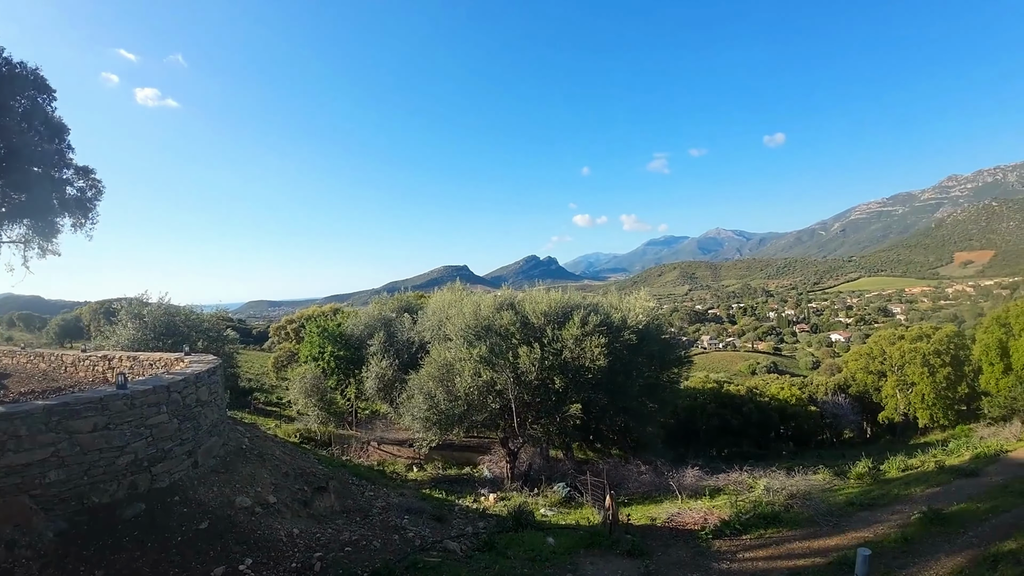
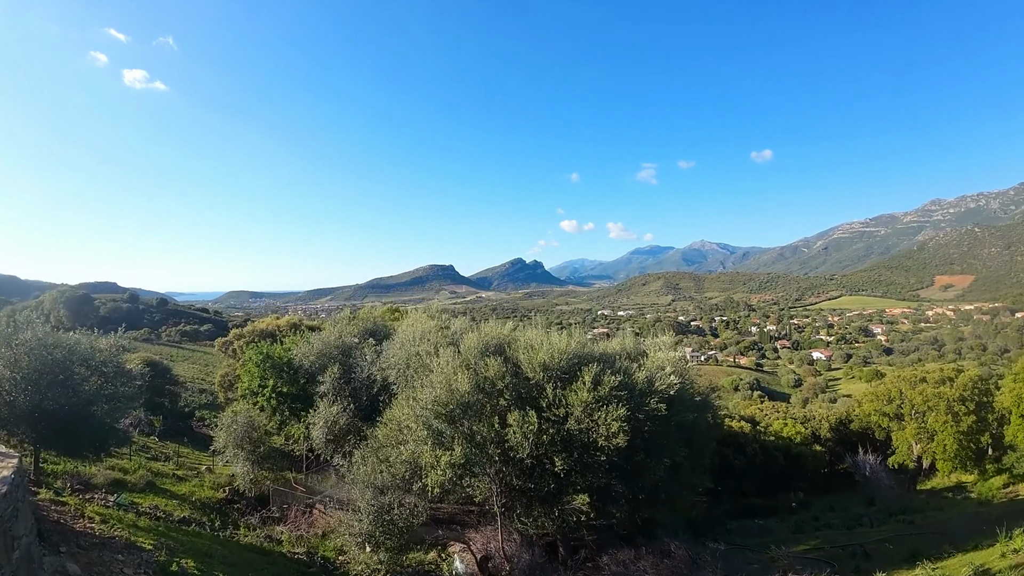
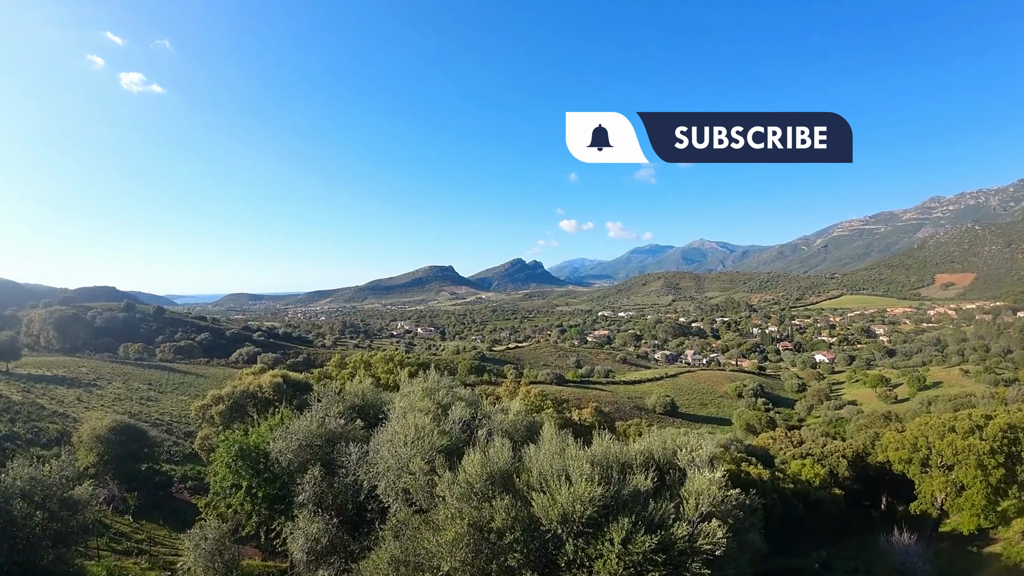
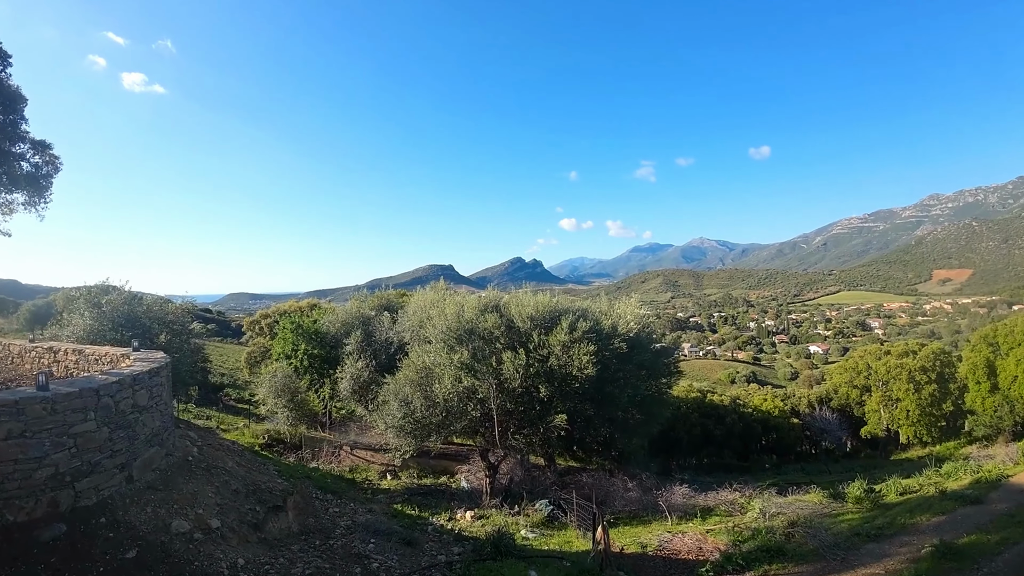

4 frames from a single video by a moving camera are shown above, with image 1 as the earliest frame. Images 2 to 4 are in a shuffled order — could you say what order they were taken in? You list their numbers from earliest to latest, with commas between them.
4, 2, 3
